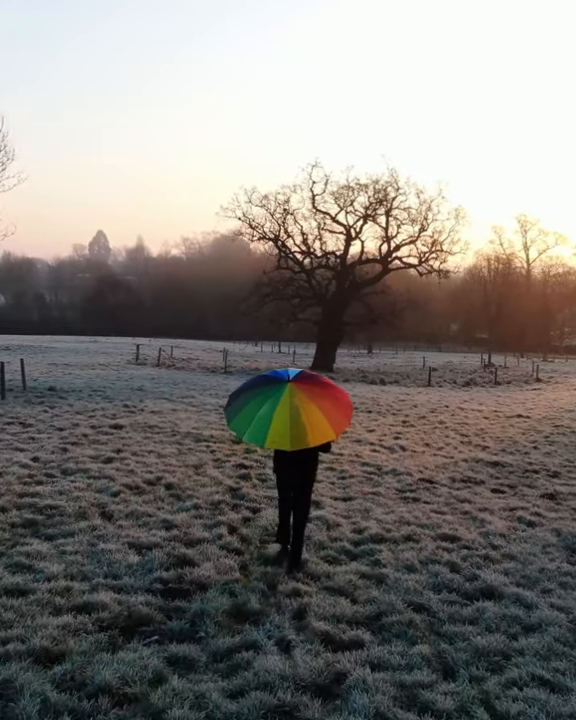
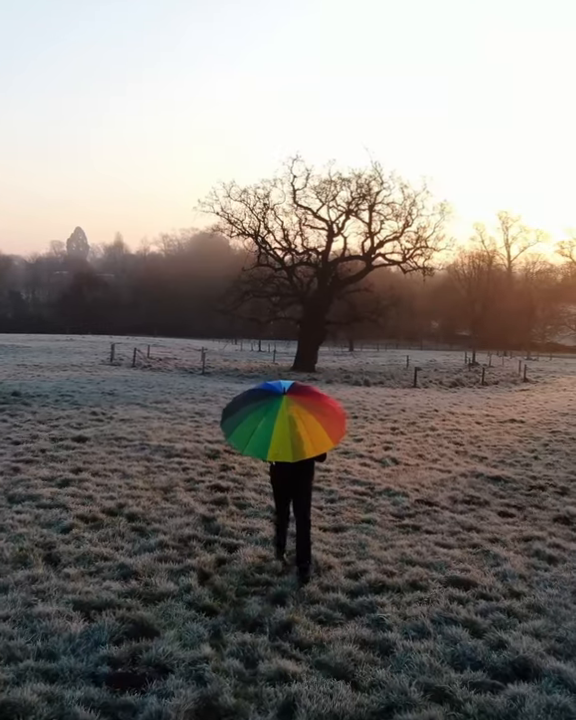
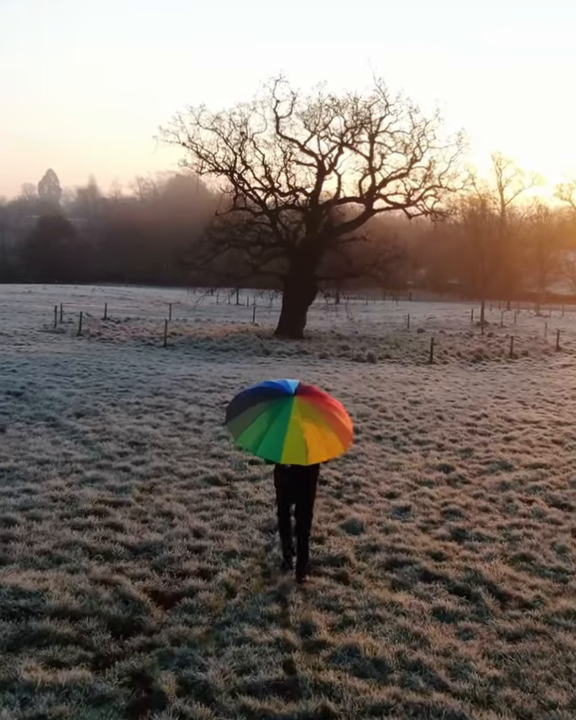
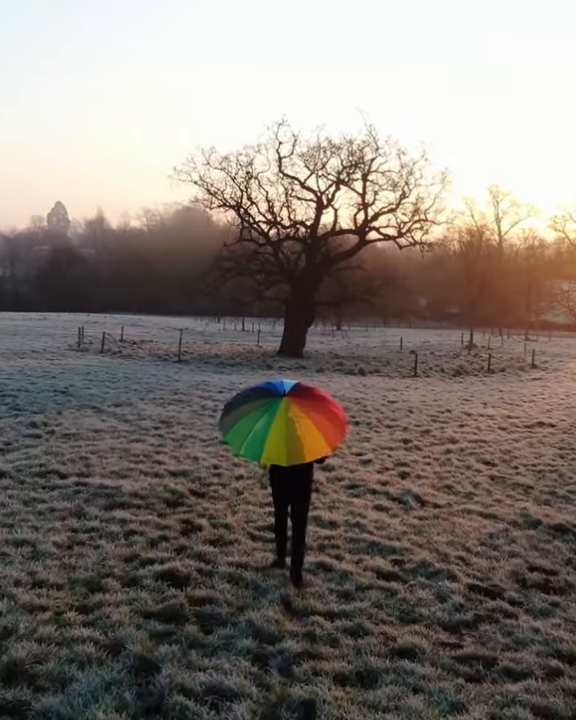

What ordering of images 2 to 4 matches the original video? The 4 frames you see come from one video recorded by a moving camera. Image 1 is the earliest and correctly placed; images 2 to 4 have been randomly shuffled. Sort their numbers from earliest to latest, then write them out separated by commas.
2, 4, 3
